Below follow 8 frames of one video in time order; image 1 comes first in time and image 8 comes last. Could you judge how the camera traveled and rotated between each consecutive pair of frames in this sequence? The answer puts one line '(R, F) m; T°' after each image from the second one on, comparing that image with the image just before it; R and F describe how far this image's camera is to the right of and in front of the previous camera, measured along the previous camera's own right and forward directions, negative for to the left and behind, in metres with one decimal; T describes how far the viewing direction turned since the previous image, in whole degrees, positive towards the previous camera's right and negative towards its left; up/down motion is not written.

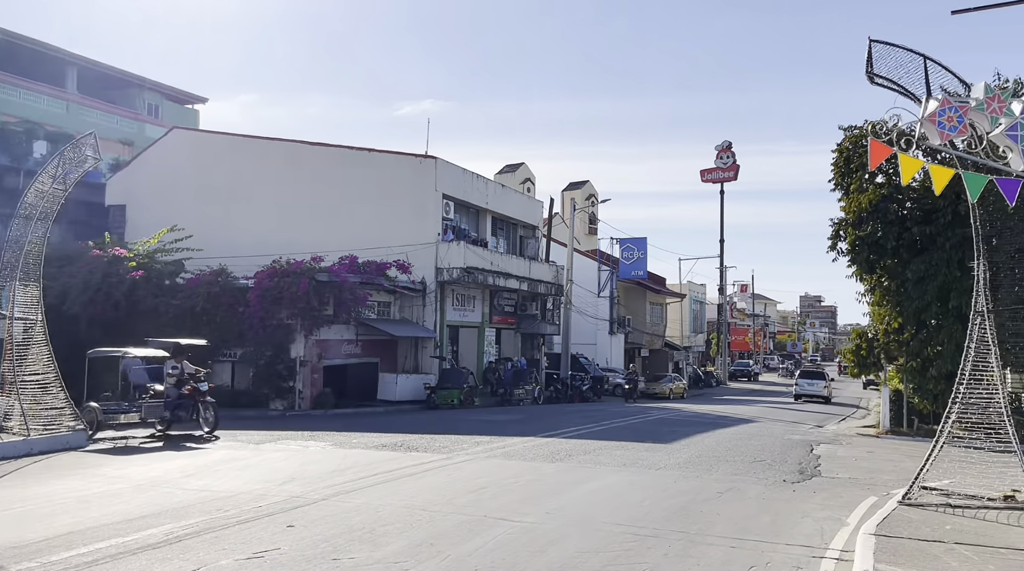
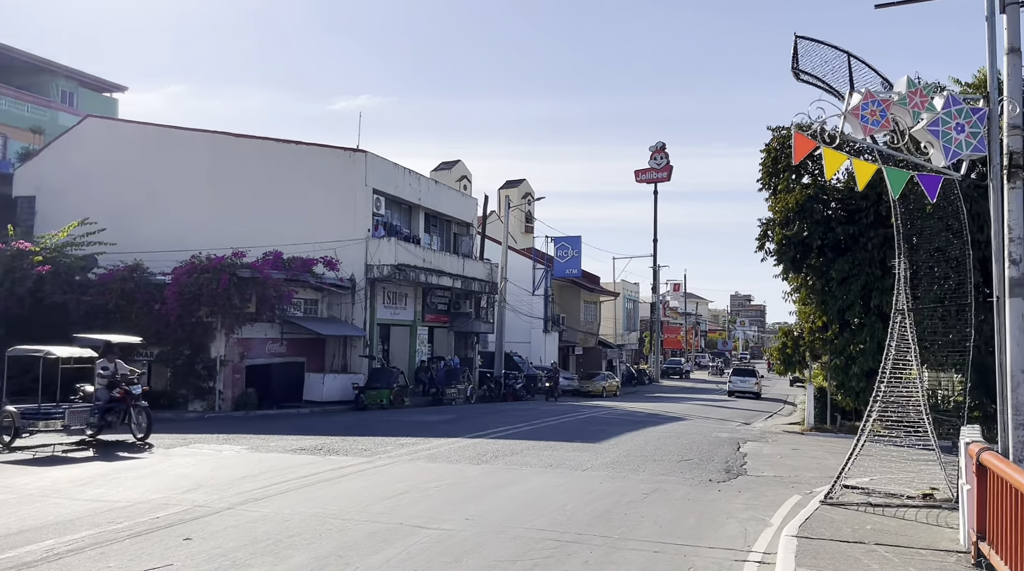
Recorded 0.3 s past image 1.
(+0.2, +0.3) m; +4°
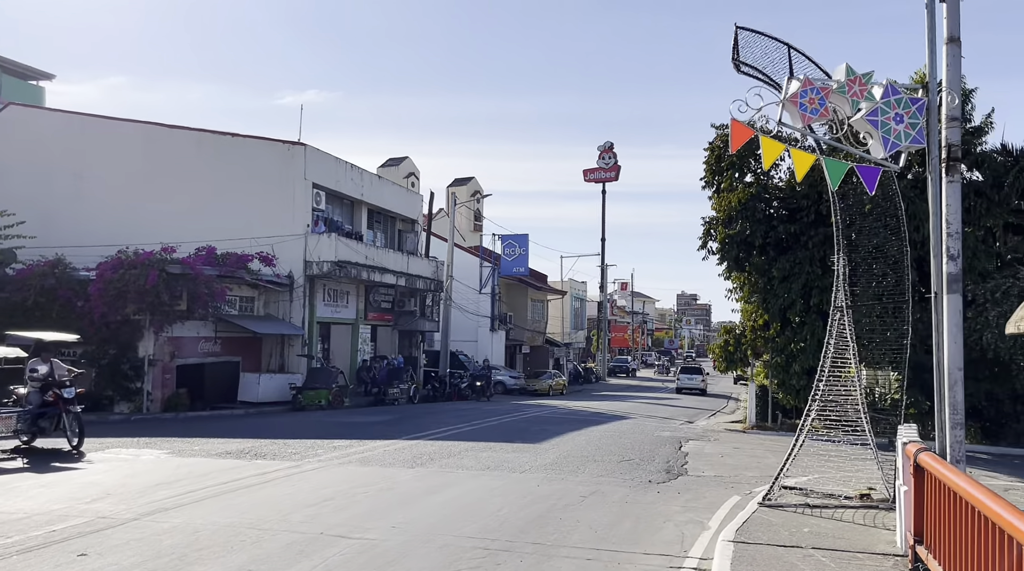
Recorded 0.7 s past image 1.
(+0.2, +0.4) m; +3°
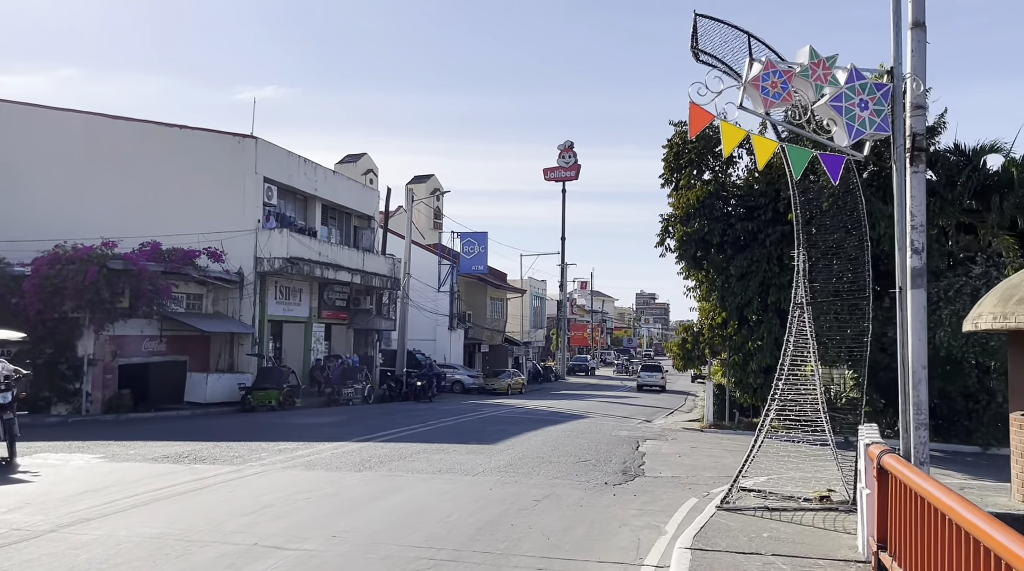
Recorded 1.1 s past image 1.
(+0.1, +0.4) m; +3°
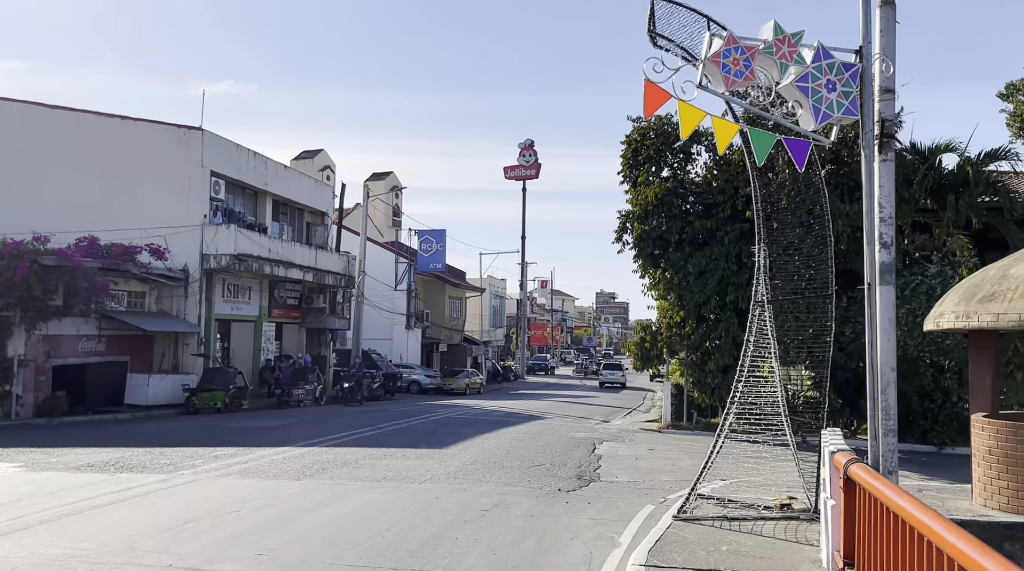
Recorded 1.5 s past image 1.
(+0.1, +0.5) m; +3°
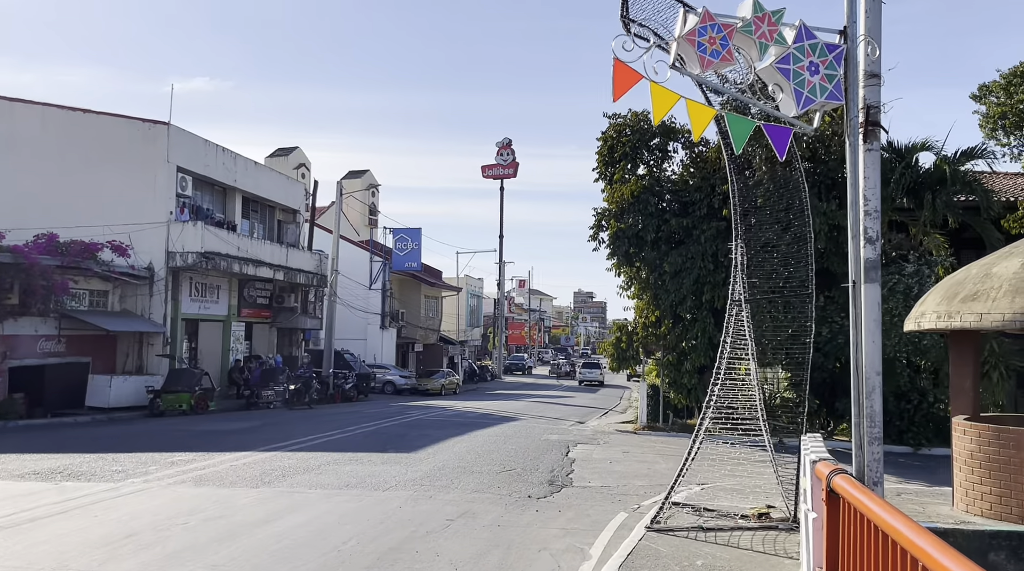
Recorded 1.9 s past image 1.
(+0.1, +0.4) m; +1°
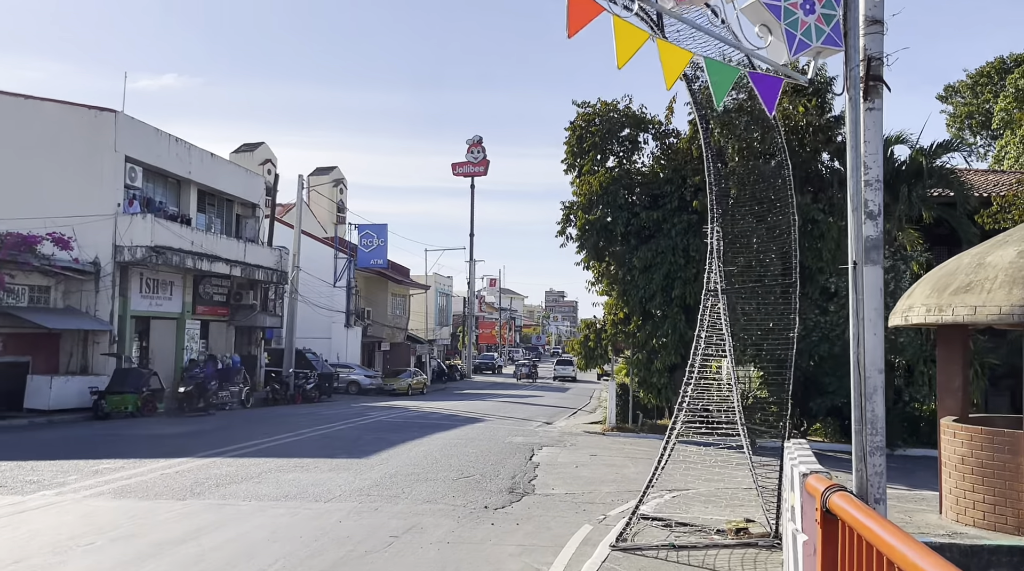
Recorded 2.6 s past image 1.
(+0.2, +0.8) m; +2°
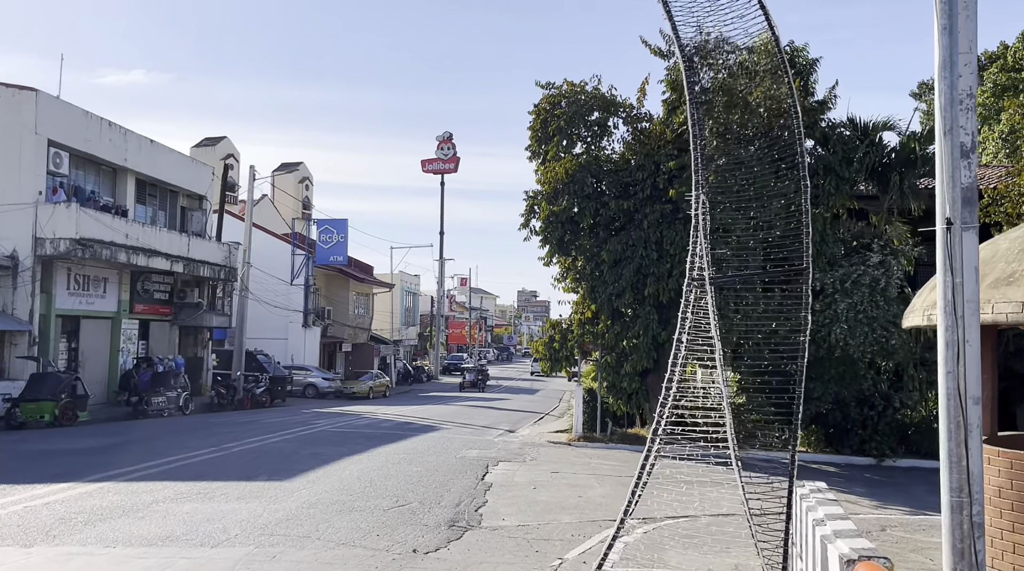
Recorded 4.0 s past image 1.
(+0.3, +1.7) m; +2°
